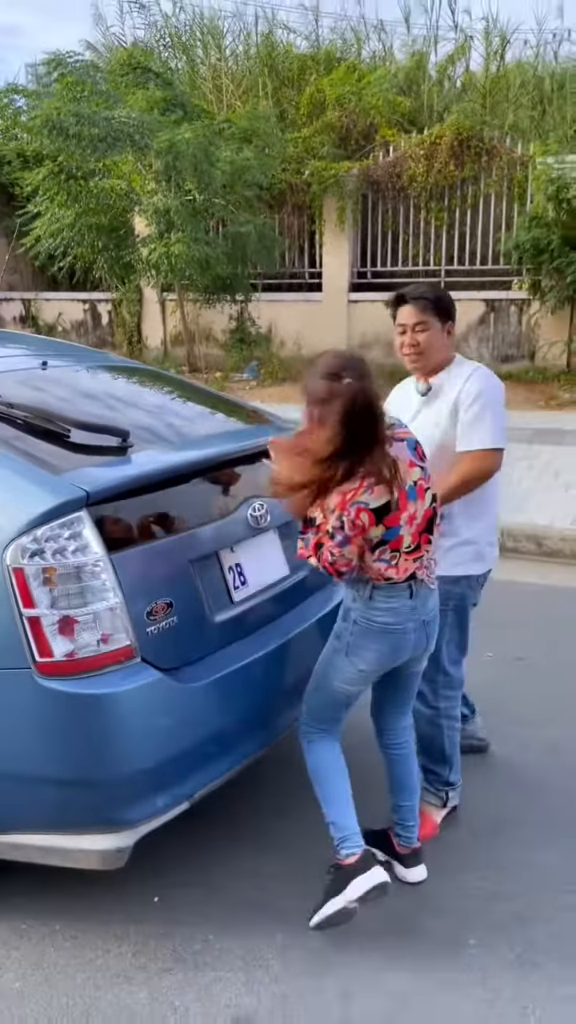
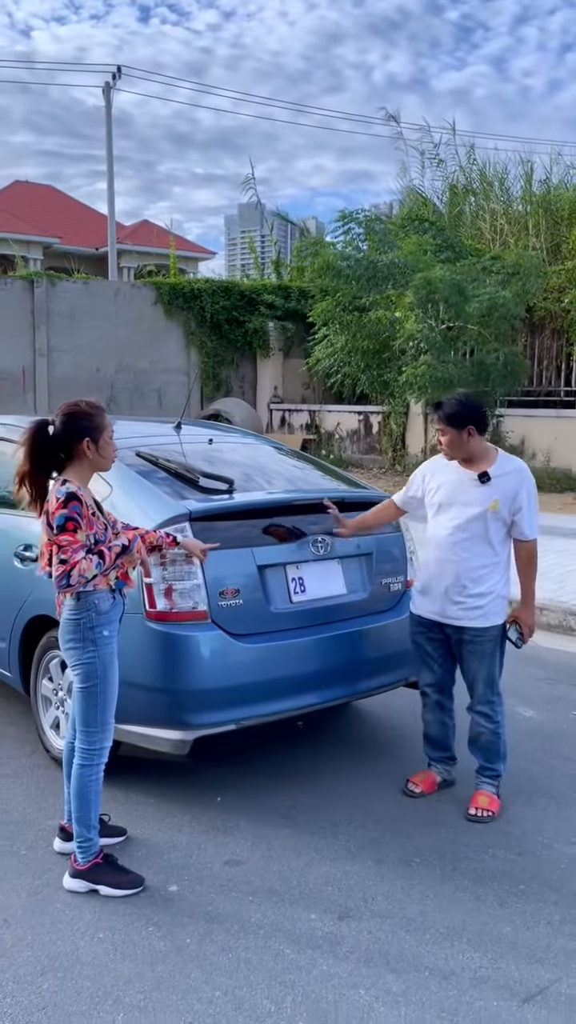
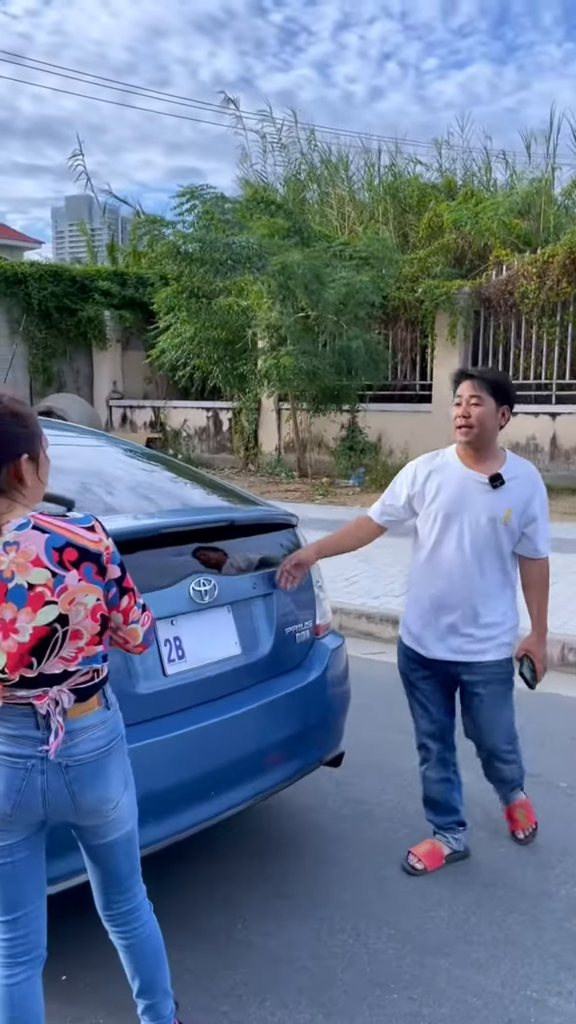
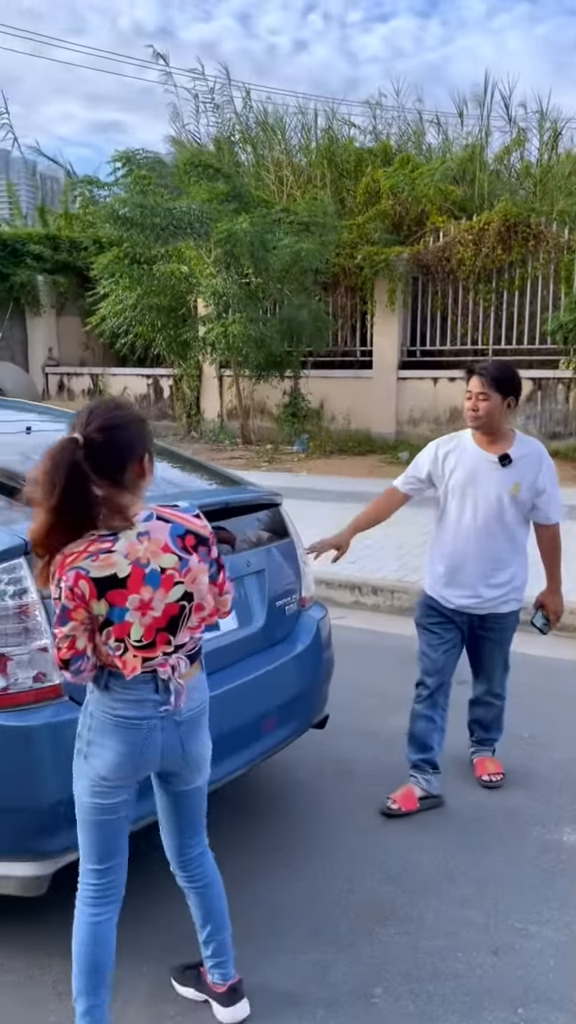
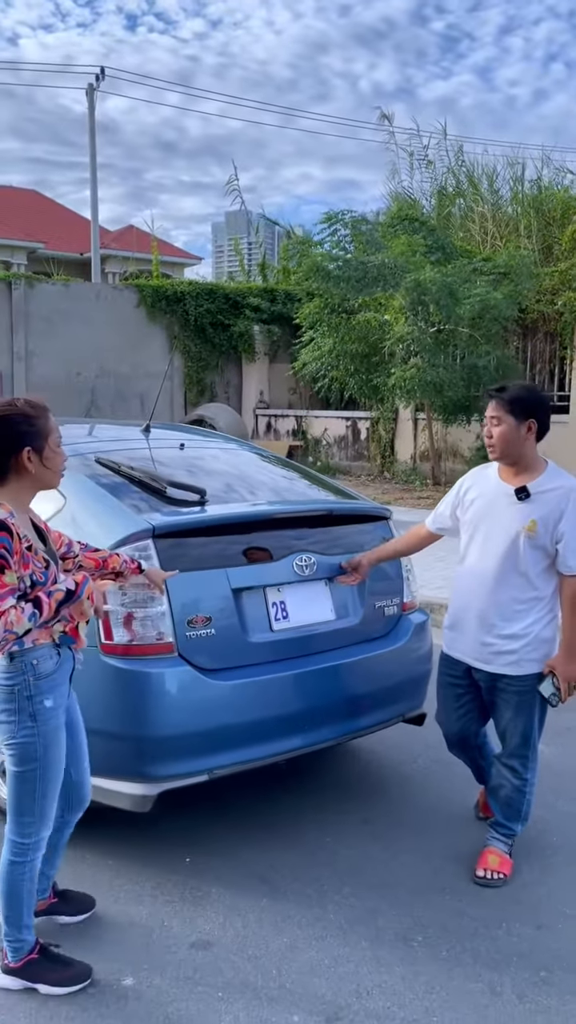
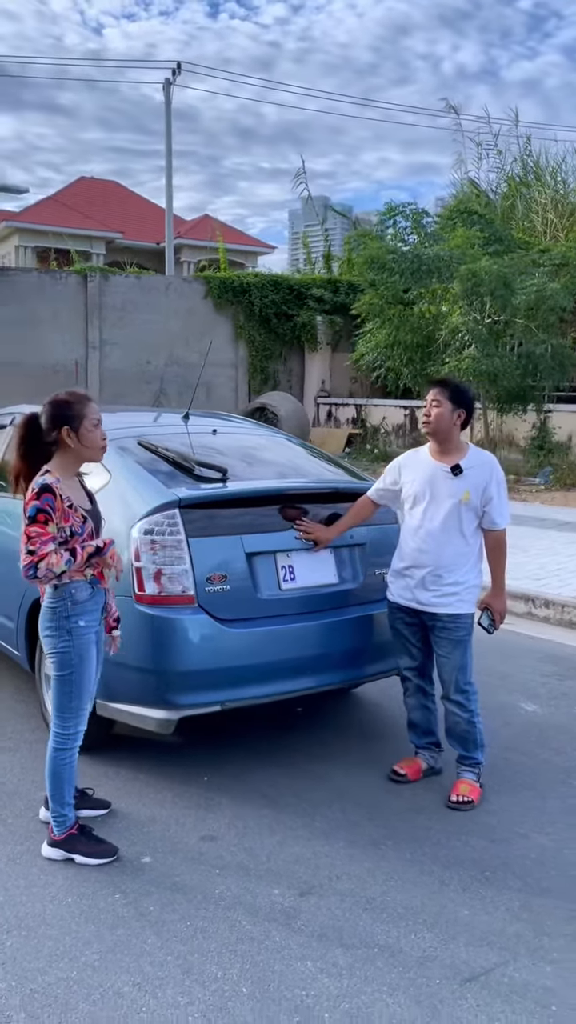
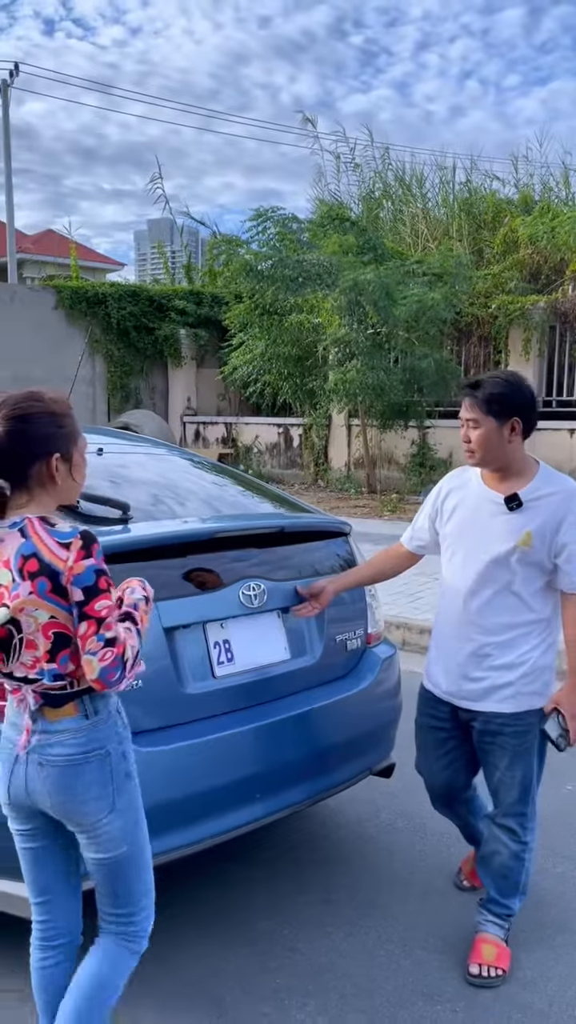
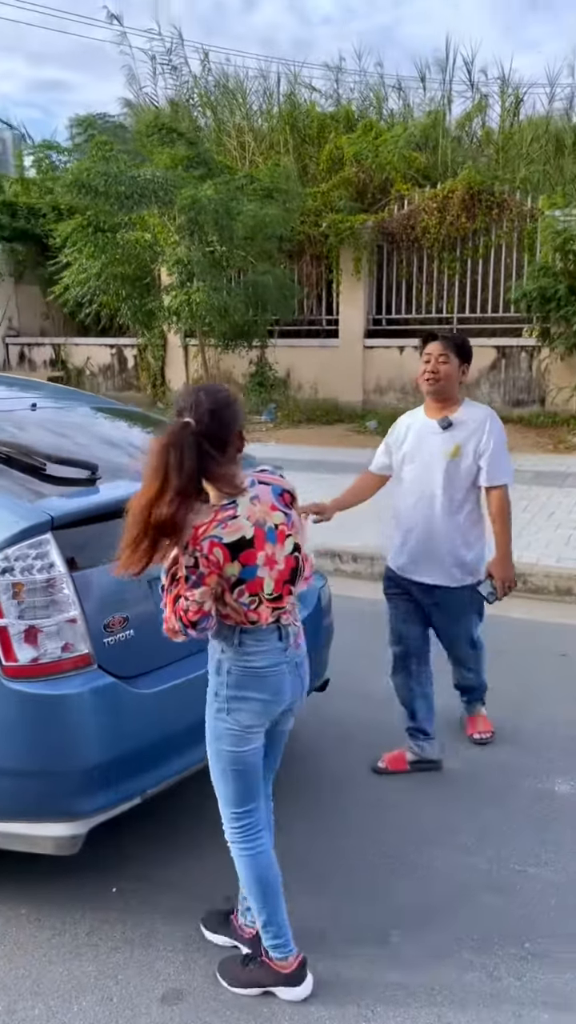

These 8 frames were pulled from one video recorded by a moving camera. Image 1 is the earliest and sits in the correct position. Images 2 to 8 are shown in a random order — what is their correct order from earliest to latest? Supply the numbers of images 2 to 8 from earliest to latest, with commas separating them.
8, 4, 3, 7, 5, 2, 6
